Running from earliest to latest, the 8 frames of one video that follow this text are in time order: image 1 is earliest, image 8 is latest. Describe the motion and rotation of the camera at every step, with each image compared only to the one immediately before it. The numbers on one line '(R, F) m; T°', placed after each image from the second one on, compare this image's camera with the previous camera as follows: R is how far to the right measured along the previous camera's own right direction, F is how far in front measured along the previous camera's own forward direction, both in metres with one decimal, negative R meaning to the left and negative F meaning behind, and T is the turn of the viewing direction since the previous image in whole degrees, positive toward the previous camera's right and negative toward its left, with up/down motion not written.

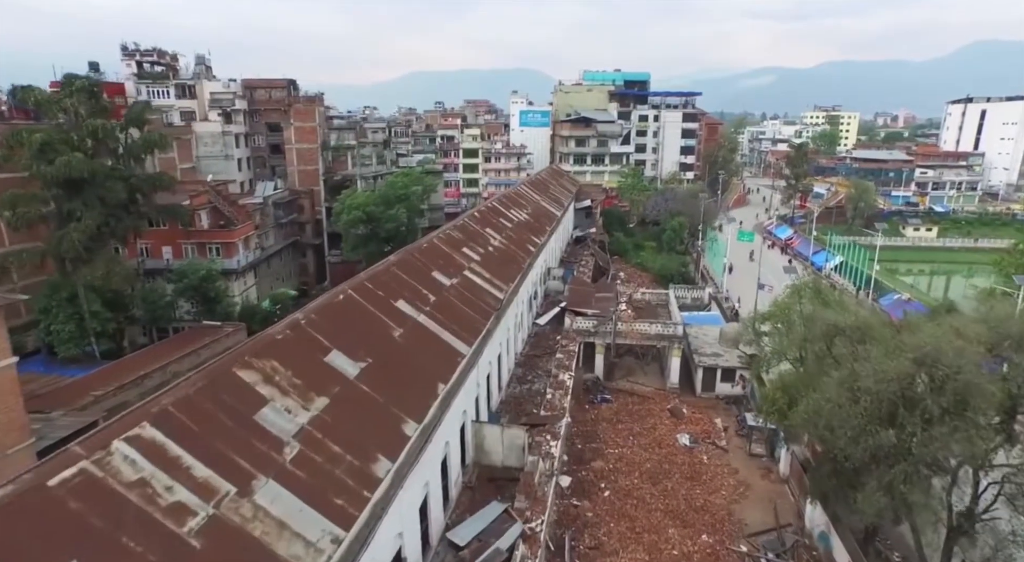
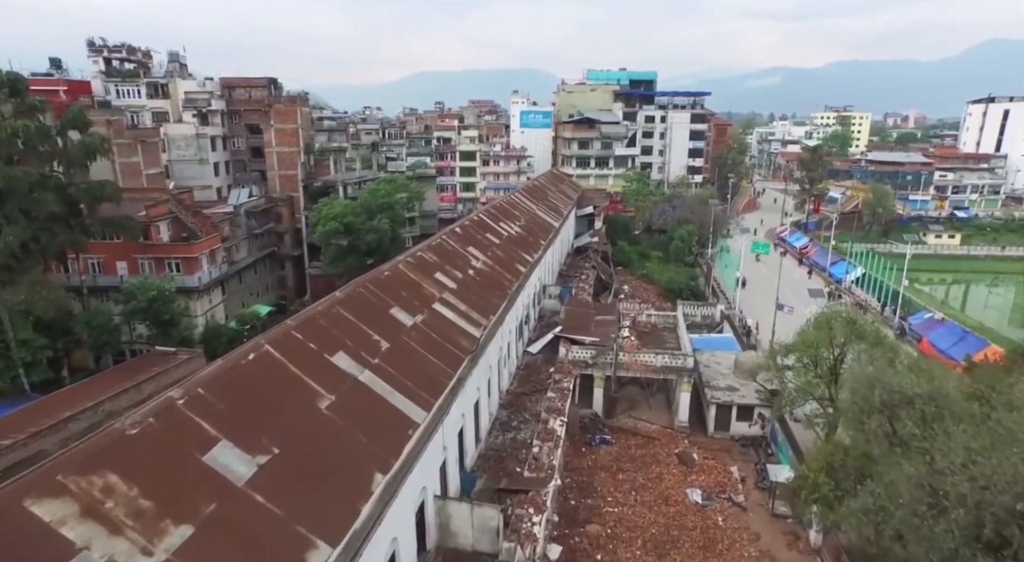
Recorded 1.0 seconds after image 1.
(+0.7, +3.5) m; -1°
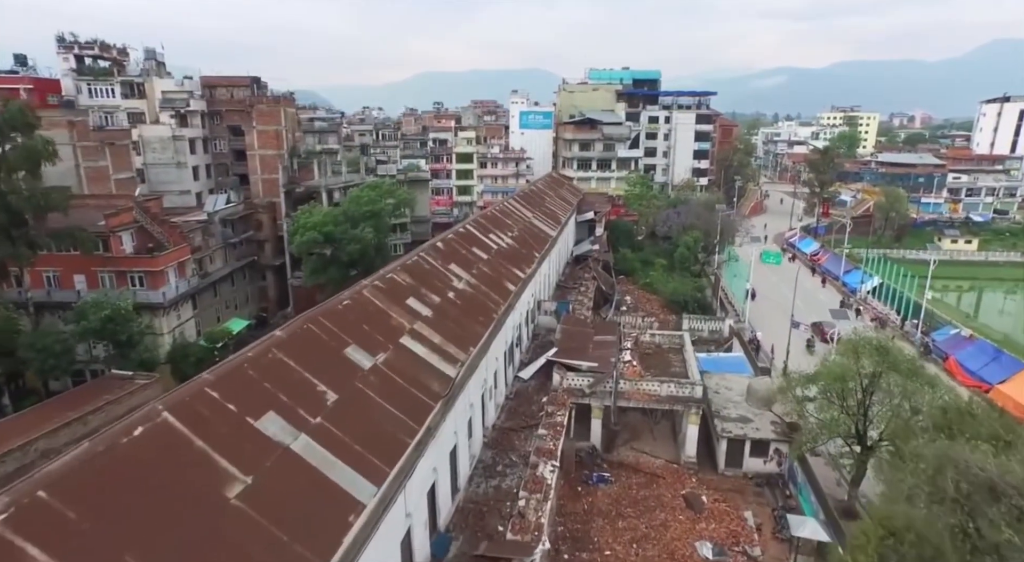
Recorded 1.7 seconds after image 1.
(+0.5, +2.6) m; 0°
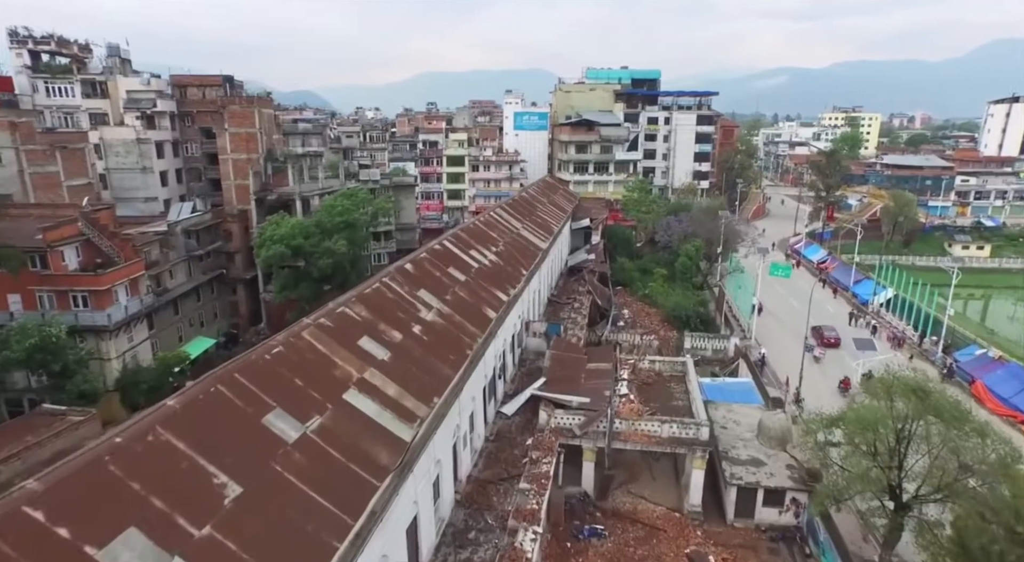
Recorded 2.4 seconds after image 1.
(+0.6, +2.8) m; 0°
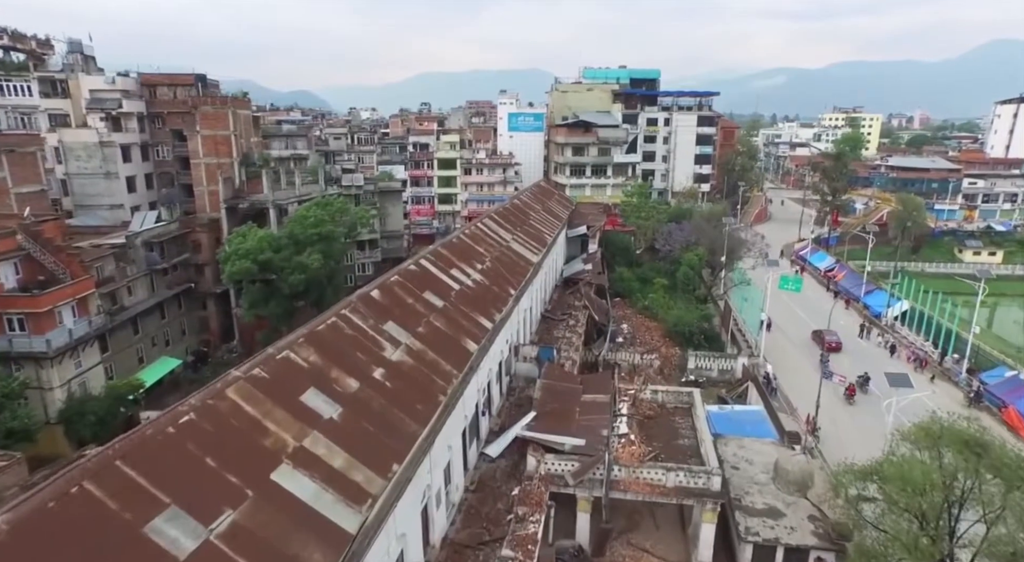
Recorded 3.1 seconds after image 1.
(+0.4, +2.6) m; 0°
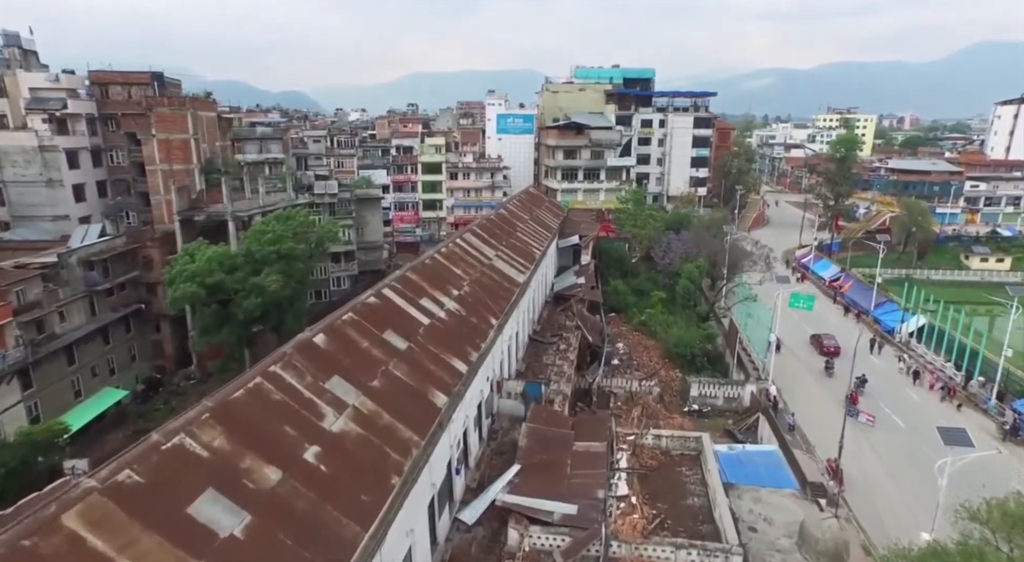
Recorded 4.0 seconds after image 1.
(+0.4, +3.1) m; +1°
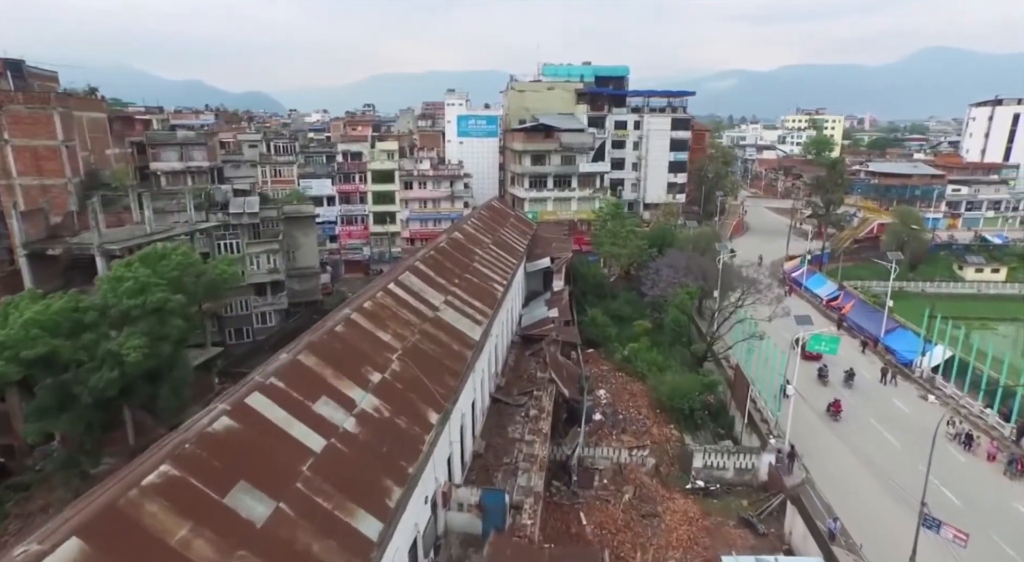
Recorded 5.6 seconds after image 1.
(+0.5, +6.3) m; +3°
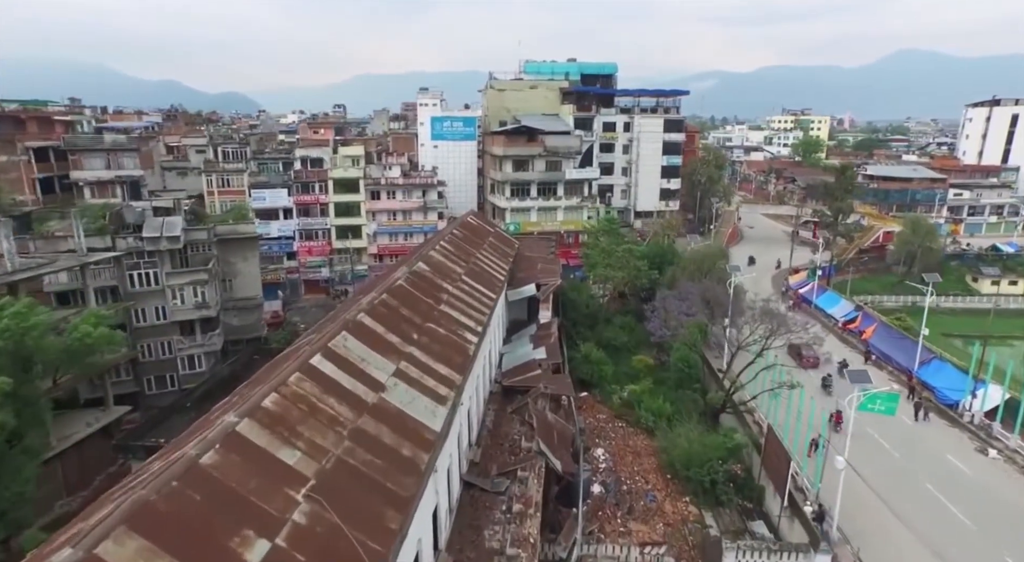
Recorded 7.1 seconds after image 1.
(+0.2, +5.4) m; +1°
